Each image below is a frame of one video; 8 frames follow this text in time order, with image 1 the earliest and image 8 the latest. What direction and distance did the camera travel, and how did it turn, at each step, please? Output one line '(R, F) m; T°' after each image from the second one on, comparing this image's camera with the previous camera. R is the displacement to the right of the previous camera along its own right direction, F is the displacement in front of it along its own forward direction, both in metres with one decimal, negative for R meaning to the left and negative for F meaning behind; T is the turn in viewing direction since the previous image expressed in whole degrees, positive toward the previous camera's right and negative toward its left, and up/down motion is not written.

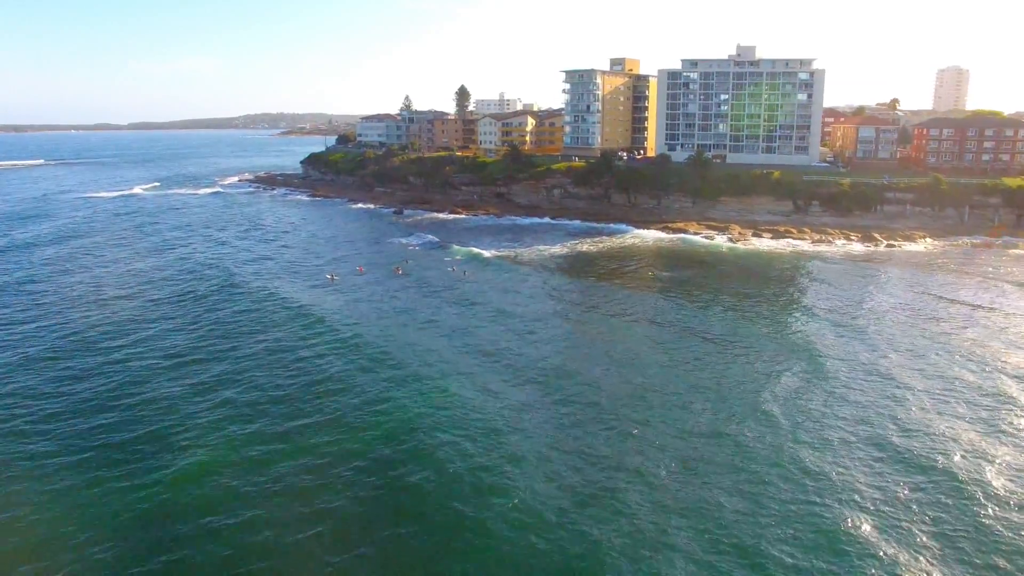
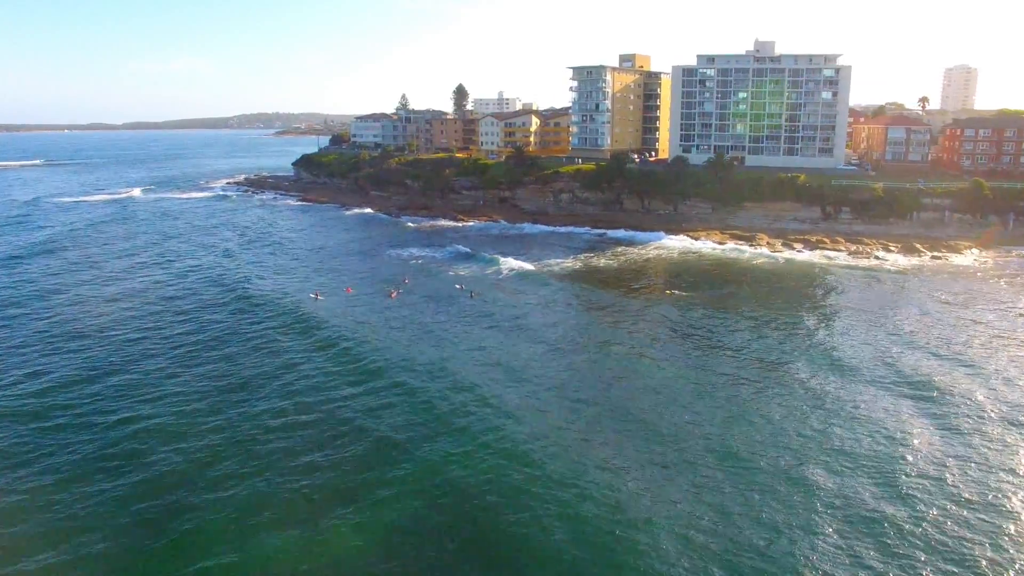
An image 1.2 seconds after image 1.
(-1.2, +5.3) m; 0°
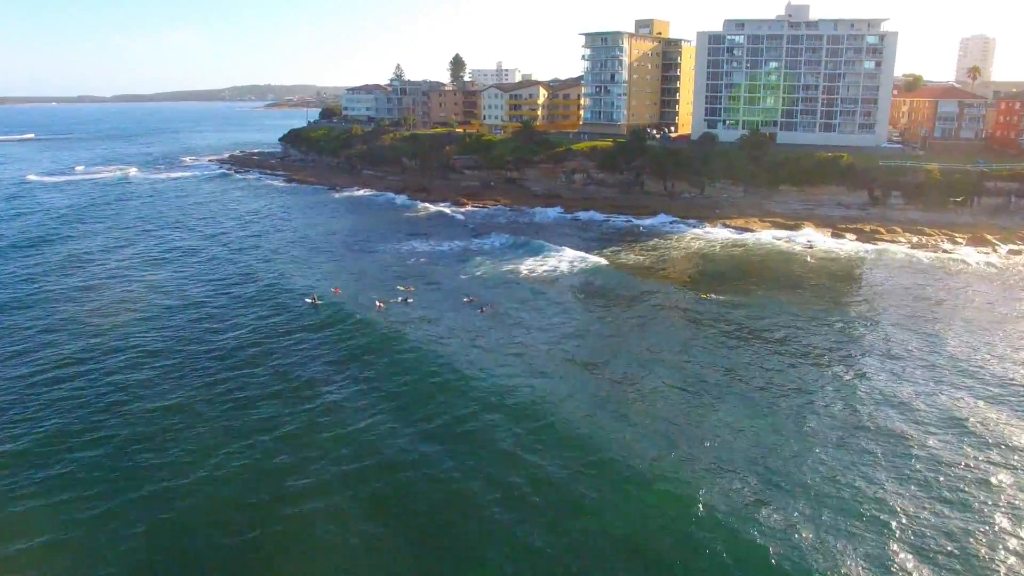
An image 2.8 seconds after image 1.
(-1.5, +7.2) m; +1°
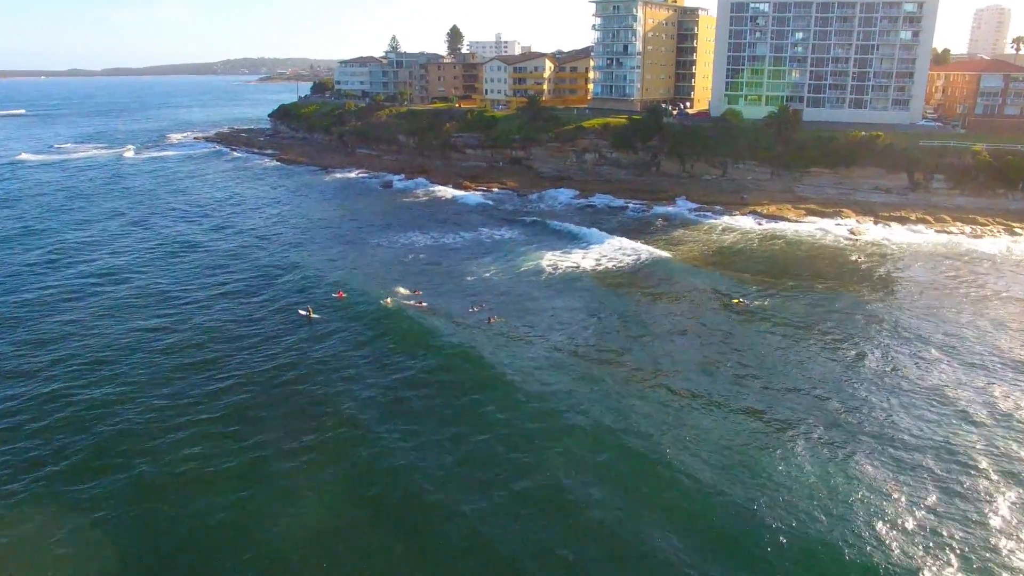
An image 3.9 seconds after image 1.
(-1.0, +4.9) m; 0°
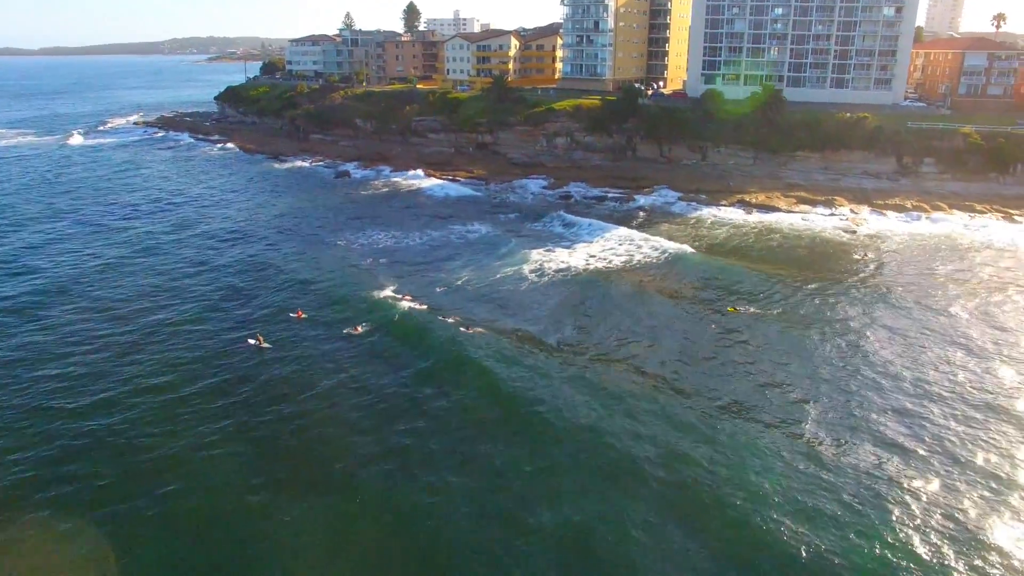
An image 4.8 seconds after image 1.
(-0.6, +4.1) m; +3°
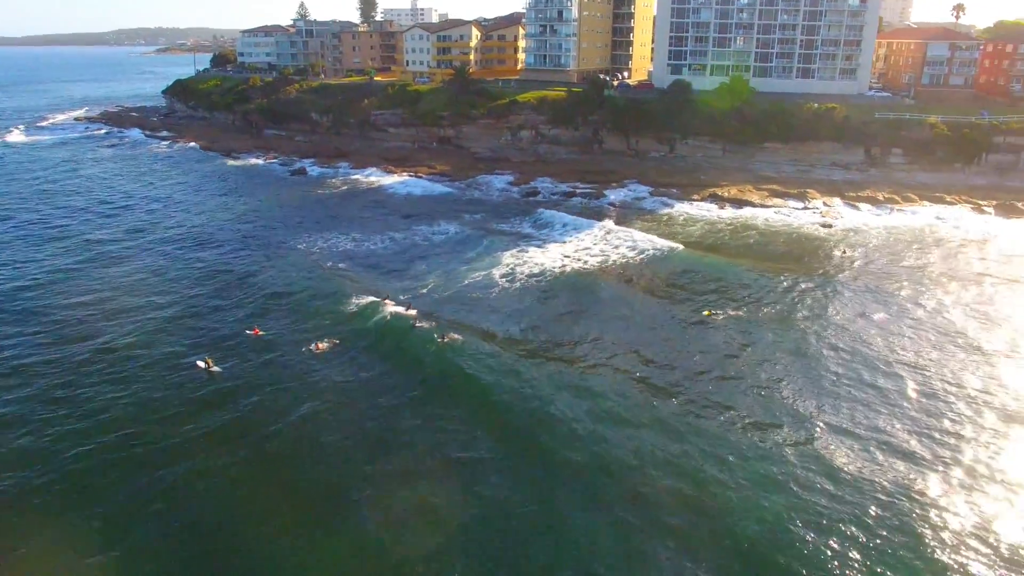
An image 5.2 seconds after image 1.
(-0.3, +1.8) m; +3°
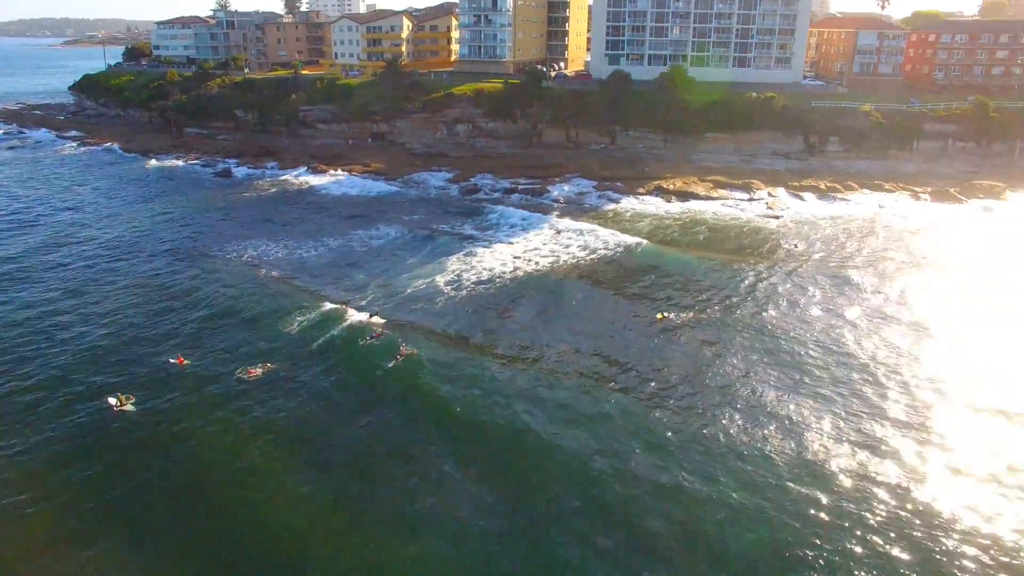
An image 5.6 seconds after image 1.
(-0.3, +1.8) m; +5°
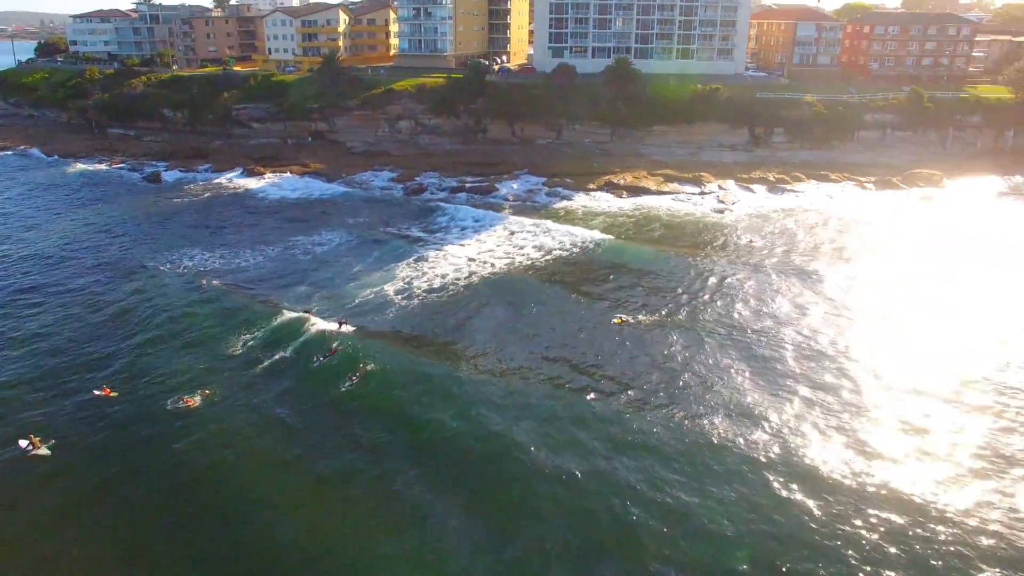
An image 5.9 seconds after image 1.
(-0.3, +1.3) m; +4°
